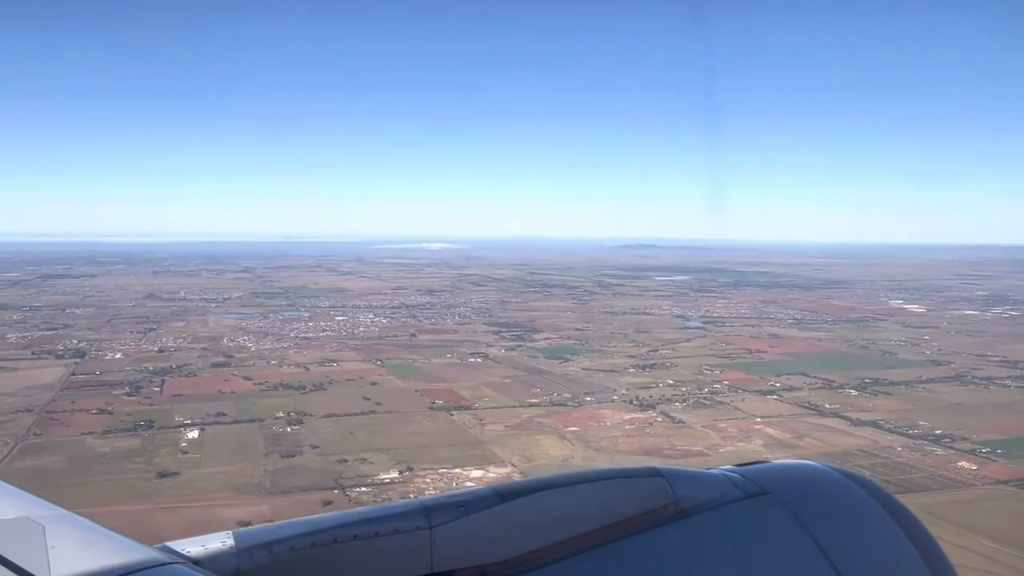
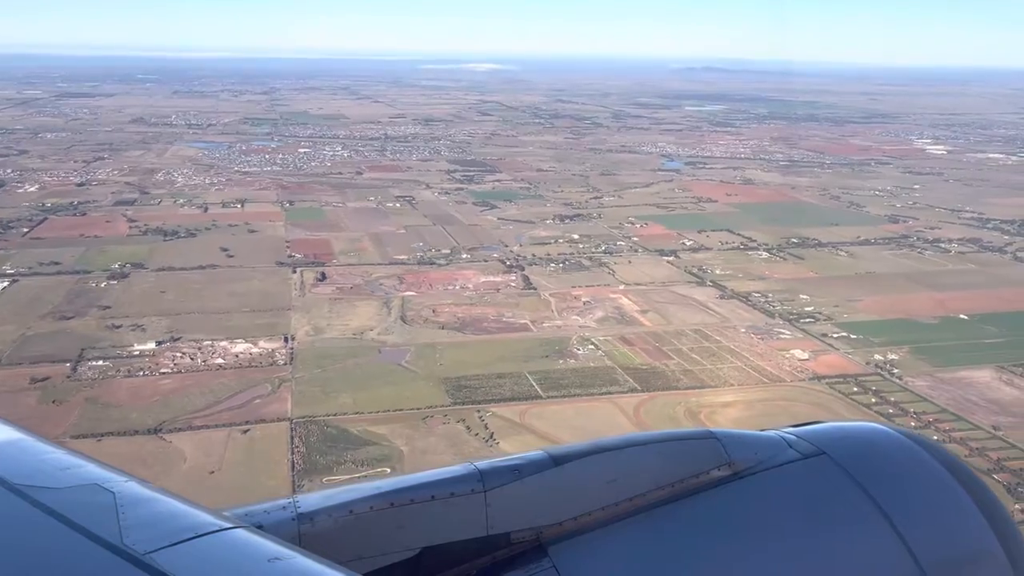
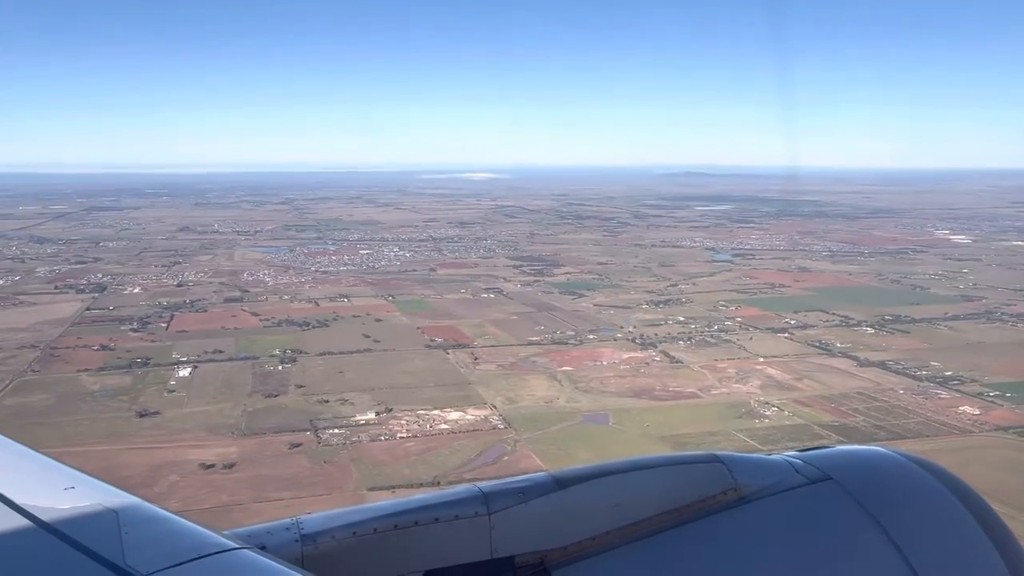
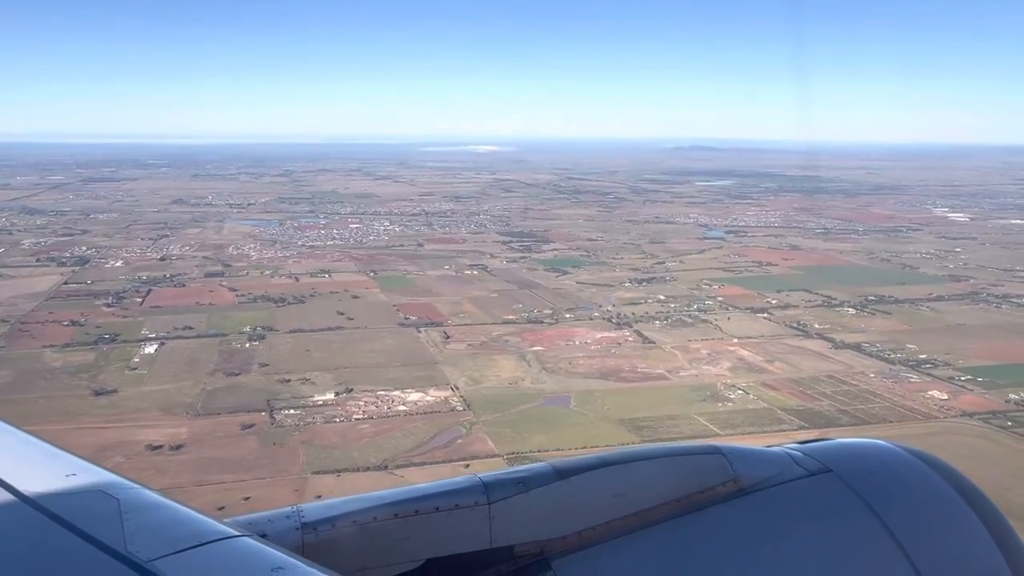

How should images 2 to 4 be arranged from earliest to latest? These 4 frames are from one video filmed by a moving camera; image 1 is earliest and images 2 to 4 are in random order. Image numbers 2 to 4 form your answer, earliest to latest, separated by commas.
3, 4, 2
